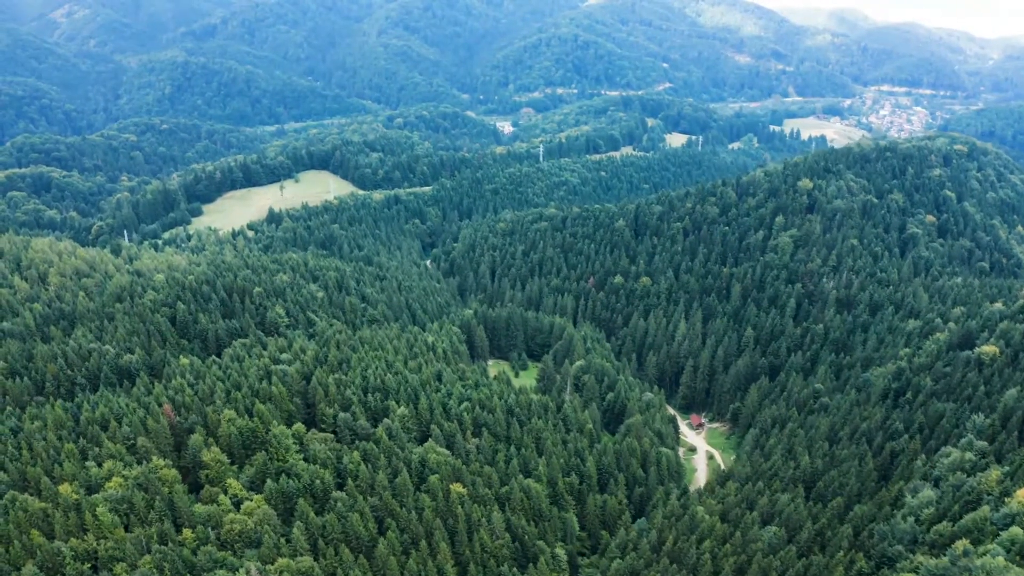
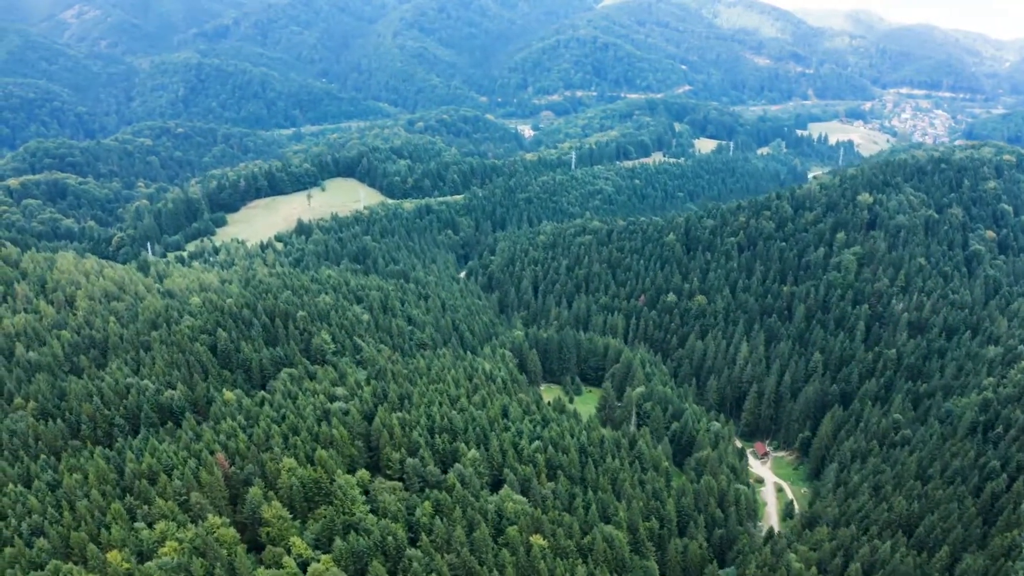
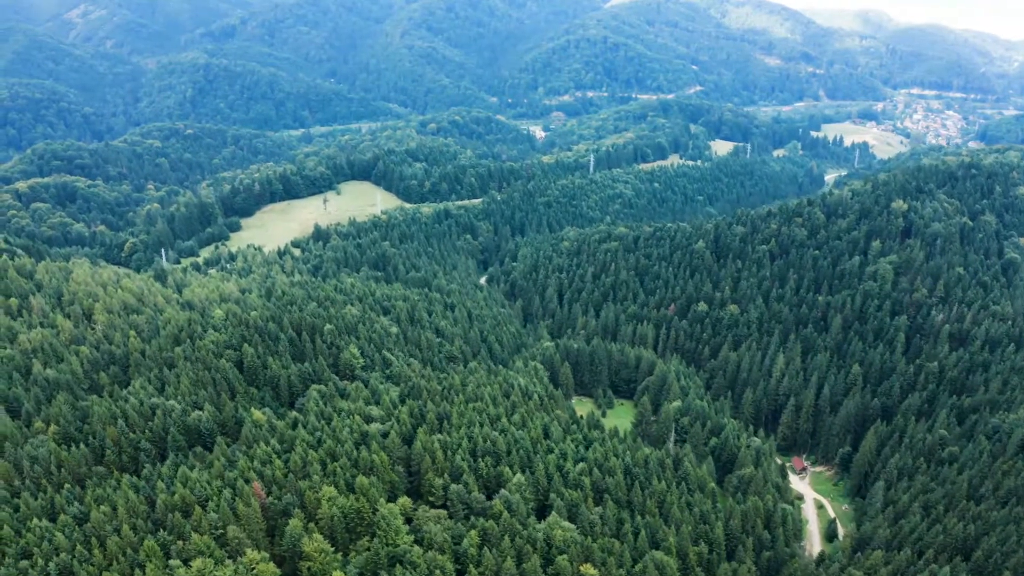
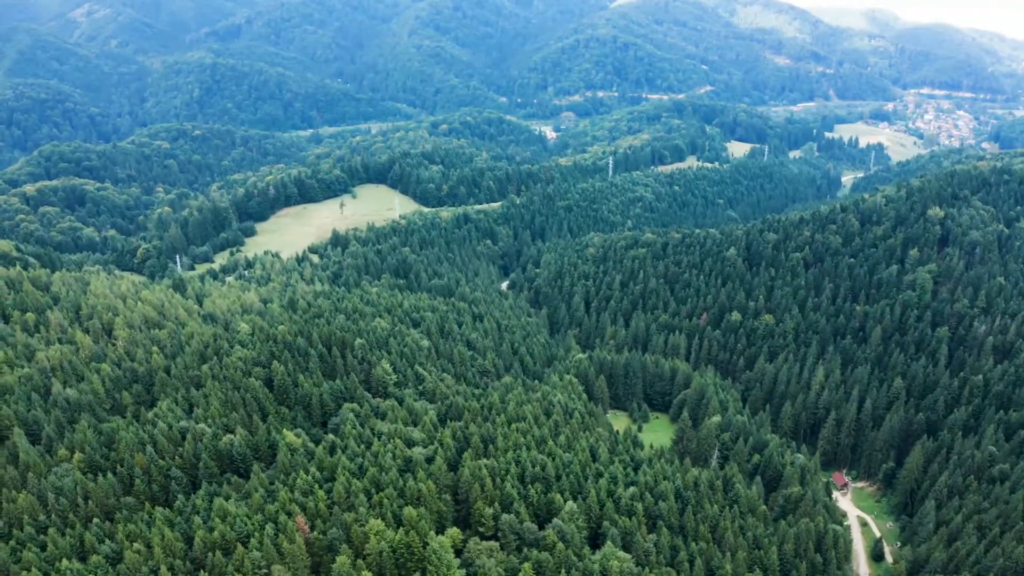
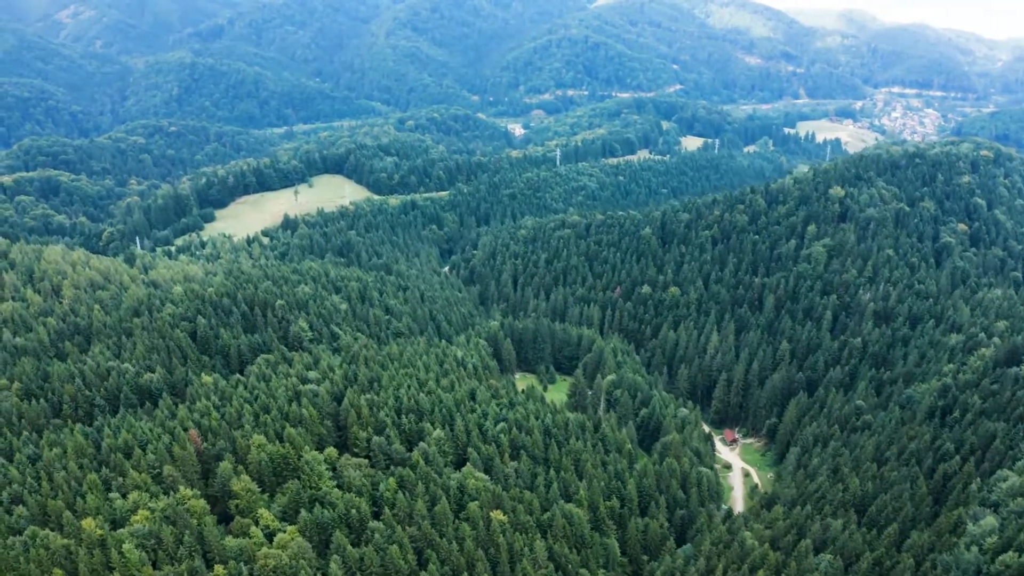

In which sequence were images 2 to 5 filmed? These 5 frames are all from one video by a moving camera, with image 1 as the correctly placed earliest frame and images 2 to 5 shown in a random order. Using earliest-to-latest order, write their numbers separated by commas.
5, 2, 3, 4
